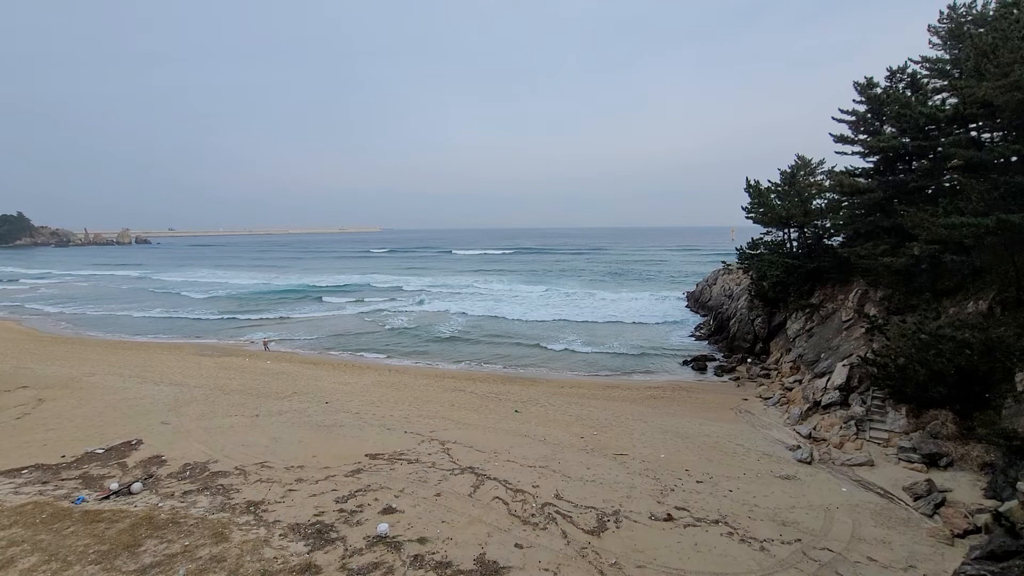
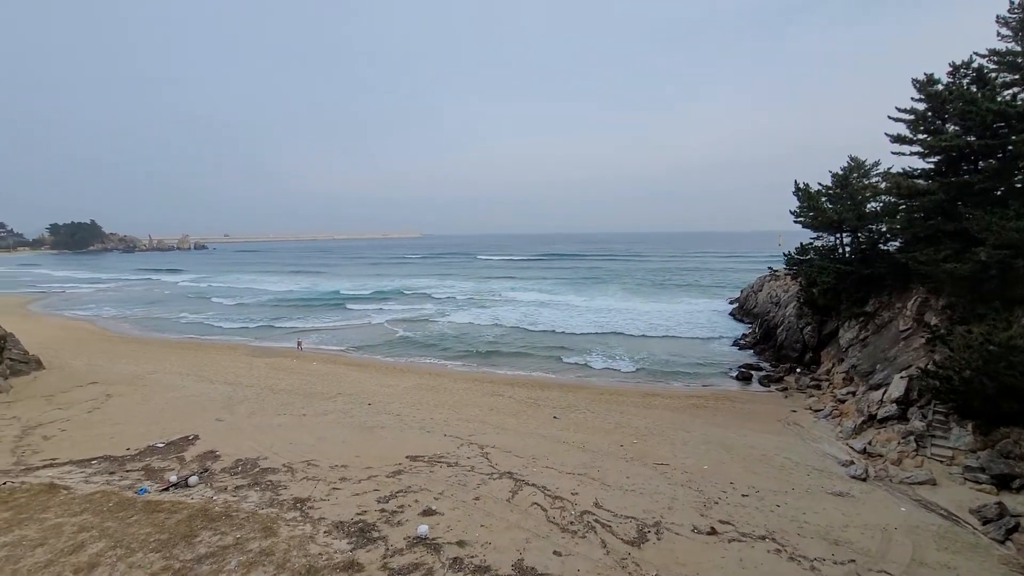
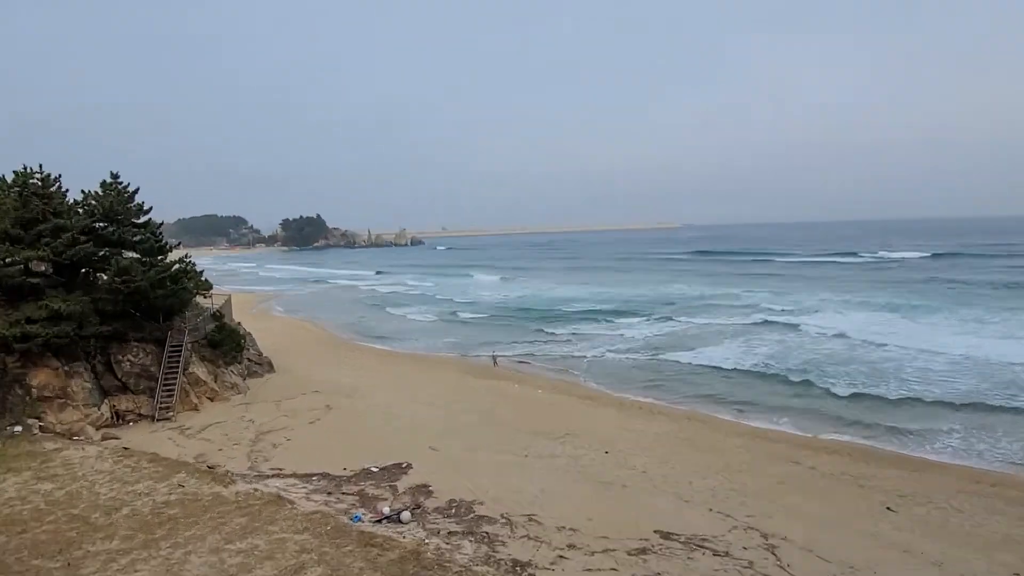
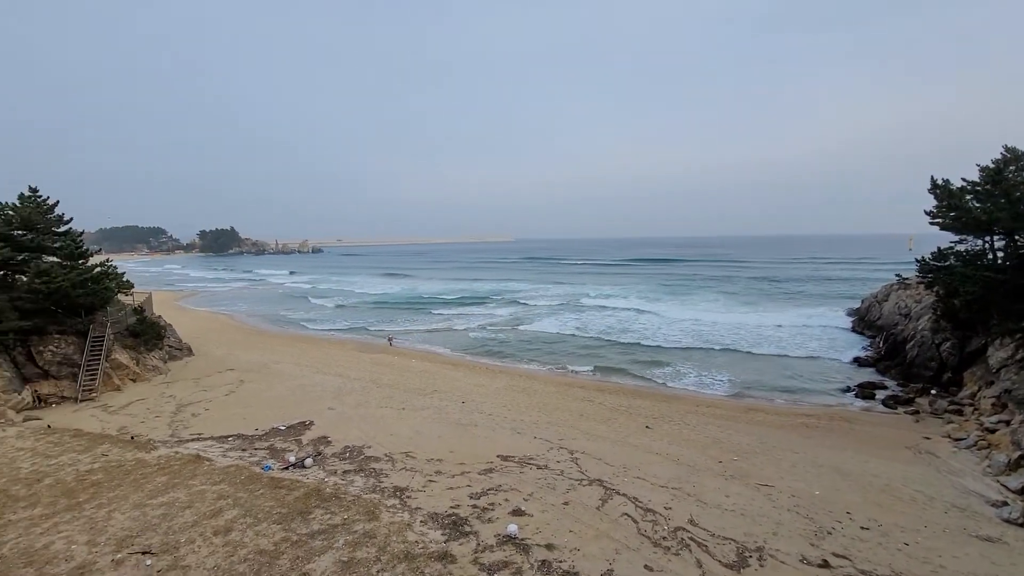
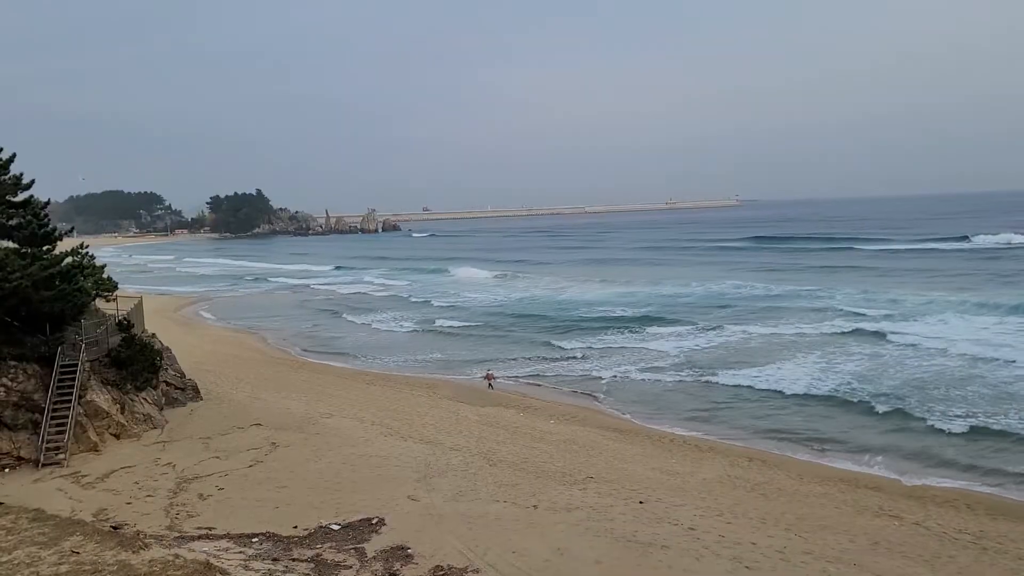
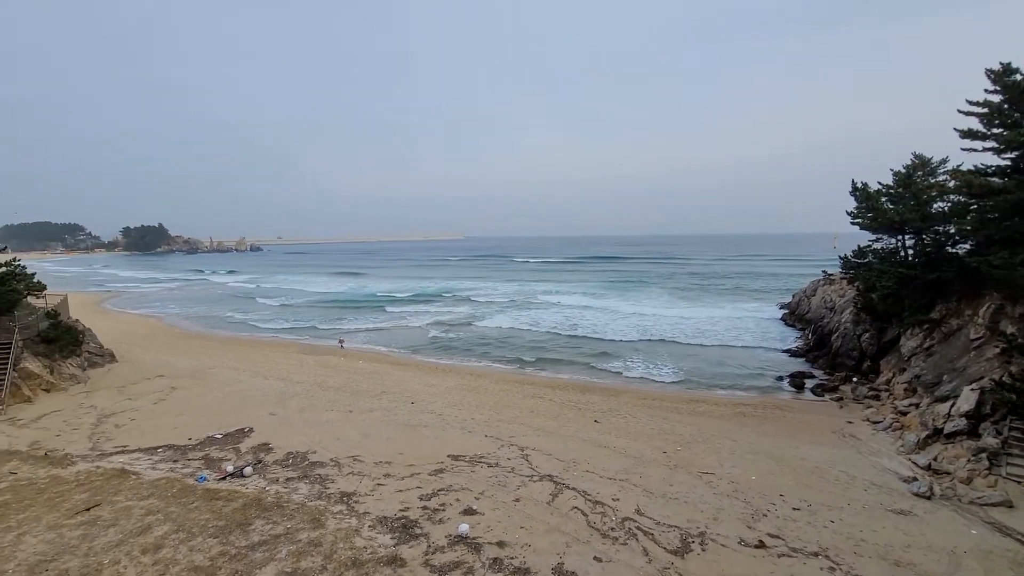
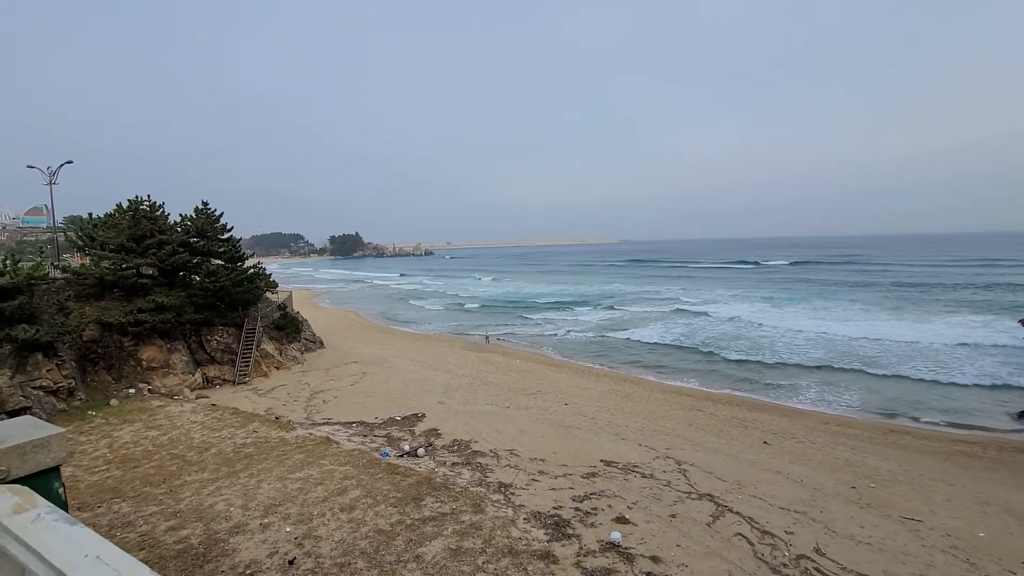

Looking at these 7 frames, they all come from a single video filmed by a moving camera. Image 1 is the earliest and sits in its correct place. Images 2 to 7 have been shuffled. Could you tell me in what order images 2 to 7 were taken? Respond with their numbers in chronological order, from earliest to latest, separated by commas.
2, 6, 4, 7, 3, 5
